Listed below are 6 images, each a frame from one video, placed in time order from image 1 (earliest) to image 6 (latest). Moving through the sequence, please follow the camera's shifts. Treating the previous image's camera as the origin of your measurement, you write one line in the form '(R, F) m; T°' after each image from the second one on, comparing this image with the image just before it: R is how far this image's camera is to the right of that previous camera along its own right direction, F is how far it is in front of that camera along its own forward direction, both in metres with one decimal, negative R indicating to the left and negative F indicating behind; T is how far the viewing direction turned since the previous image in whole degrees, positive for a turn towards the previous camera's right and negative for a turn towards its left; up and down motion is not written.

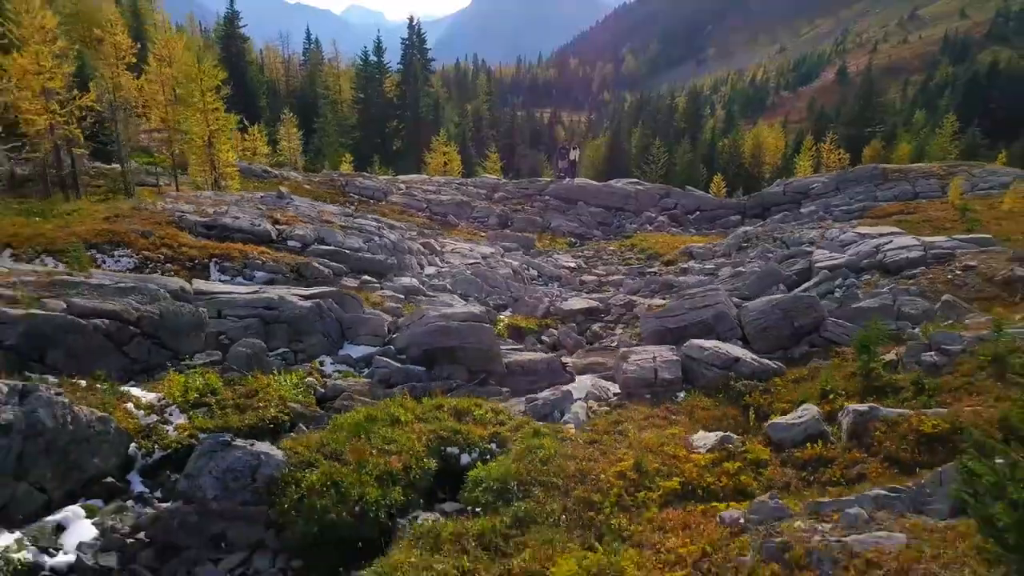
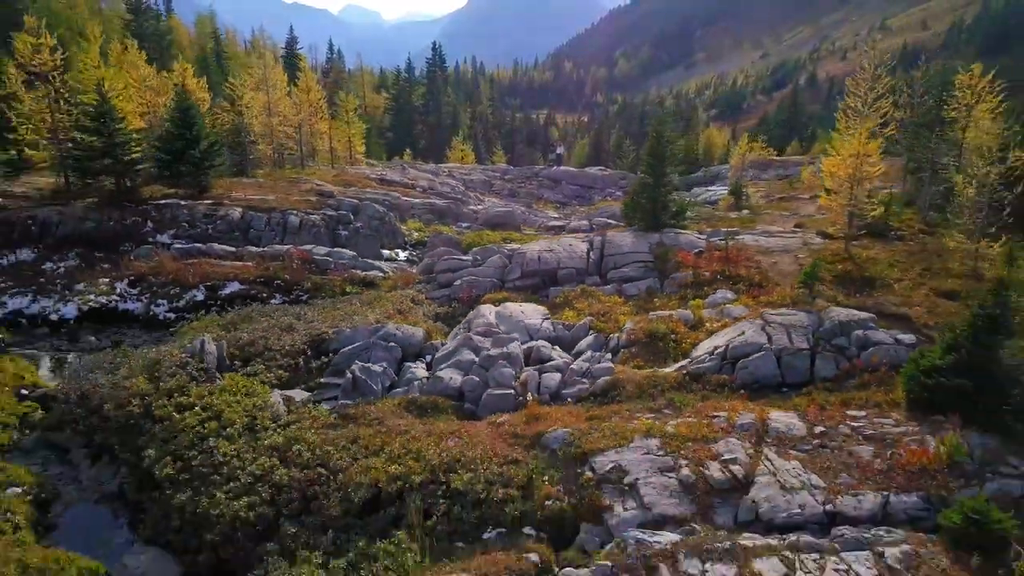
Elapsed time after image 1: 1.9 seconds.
(-1.3, -26.7) m; 0°
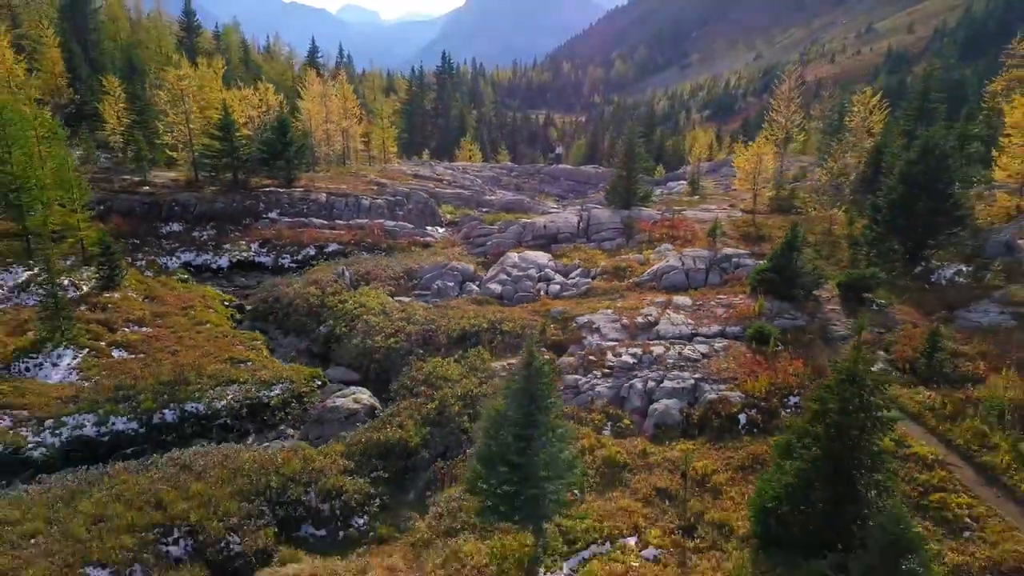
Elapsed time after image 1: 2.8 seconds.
(-1.1, -12.5) m; 0°
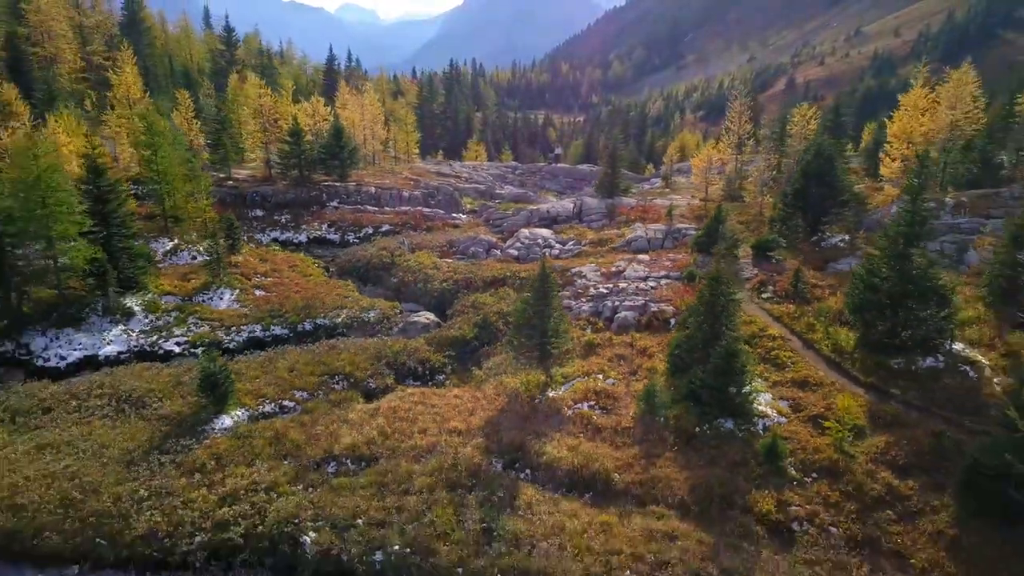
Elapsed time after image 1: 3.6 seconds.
(-1.1, -12.4) m; 0°
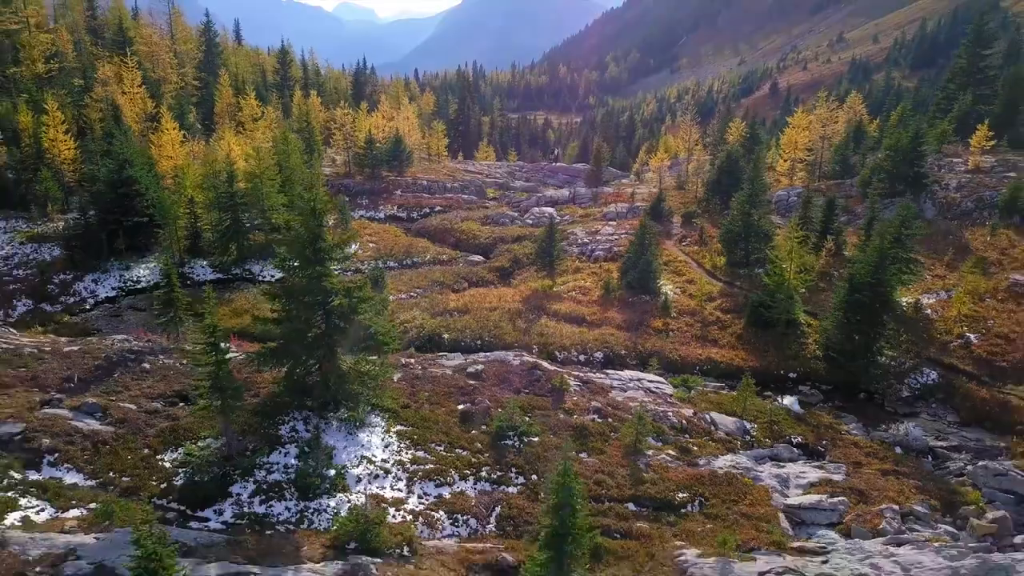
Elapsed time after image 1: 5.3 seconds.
(-2.2, -23.2) m; 0°
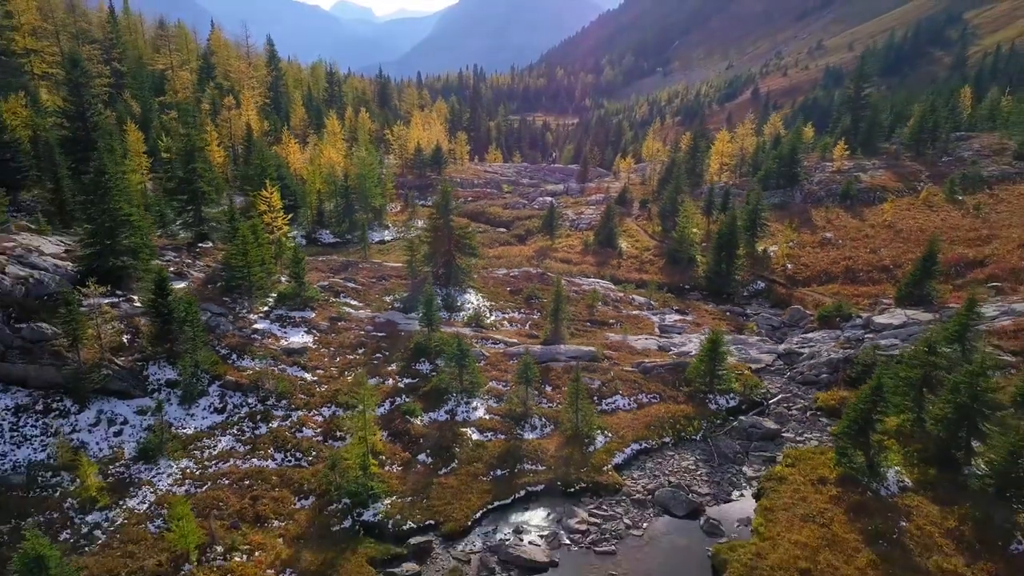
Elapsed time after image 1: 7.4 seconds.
(-2.5, -30.5) m; 0°
